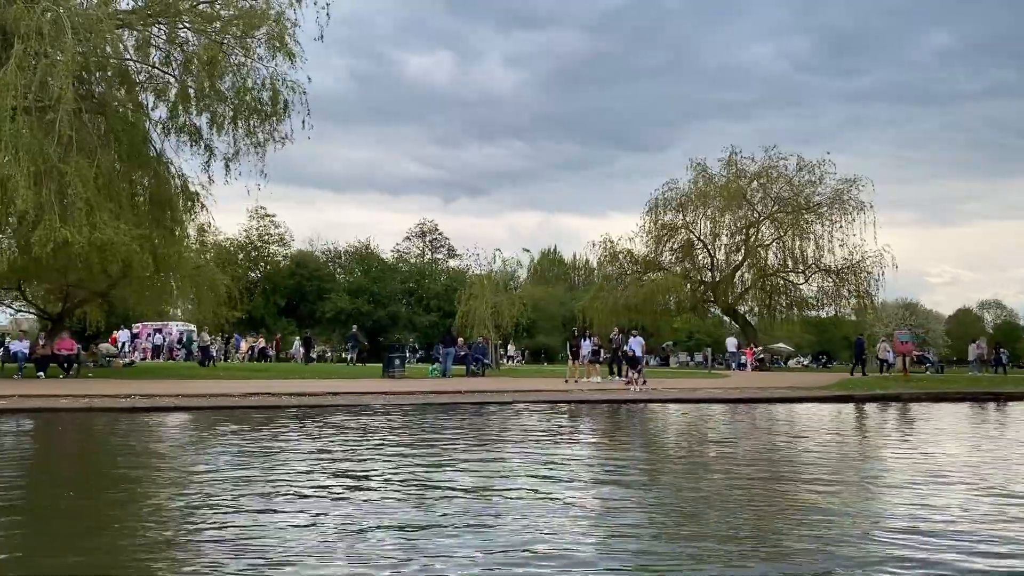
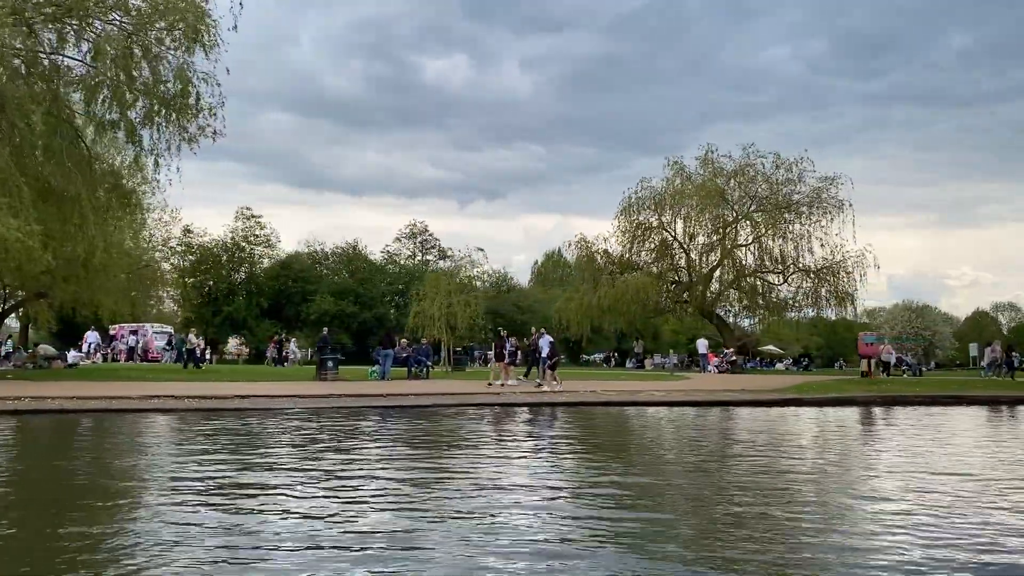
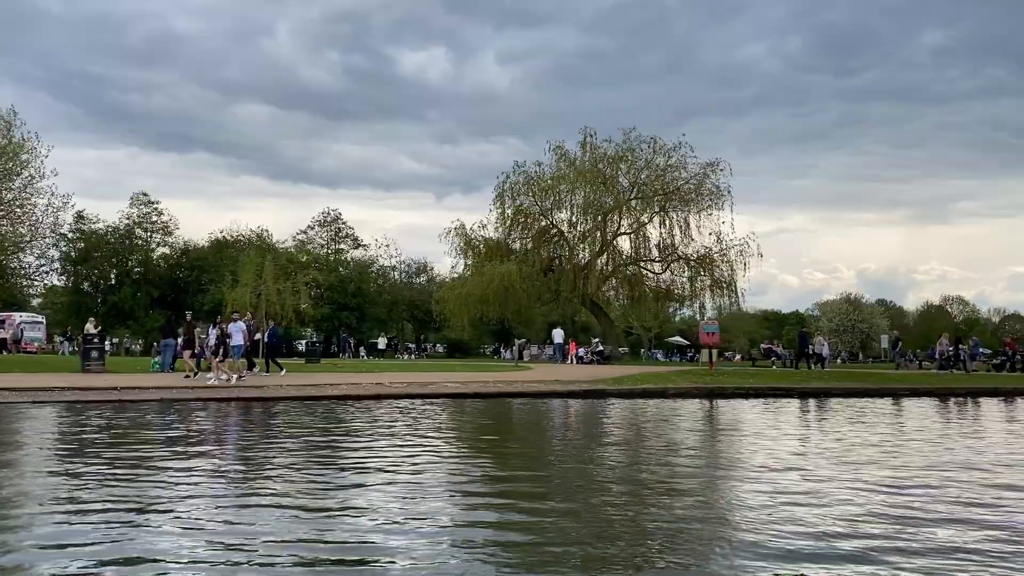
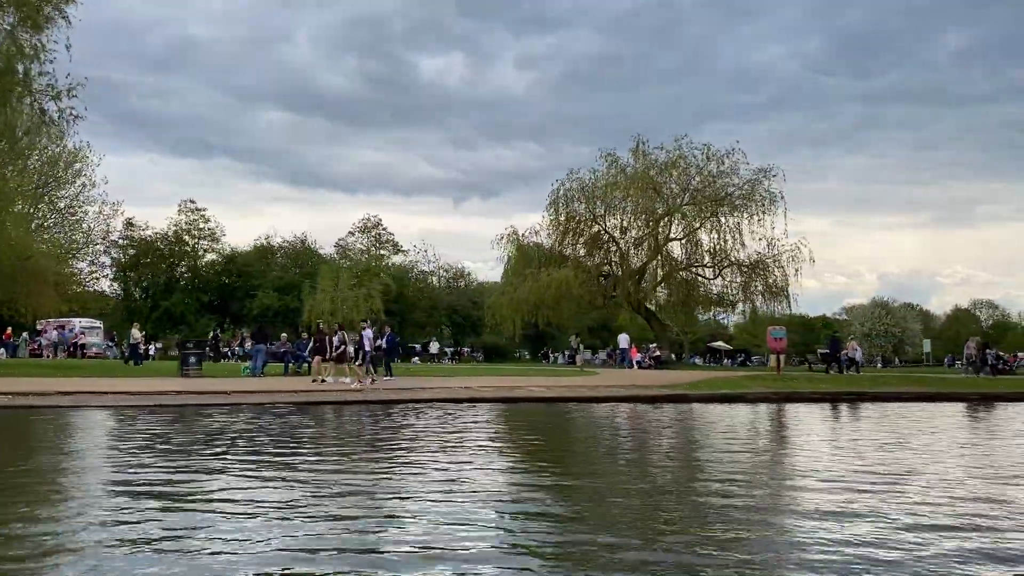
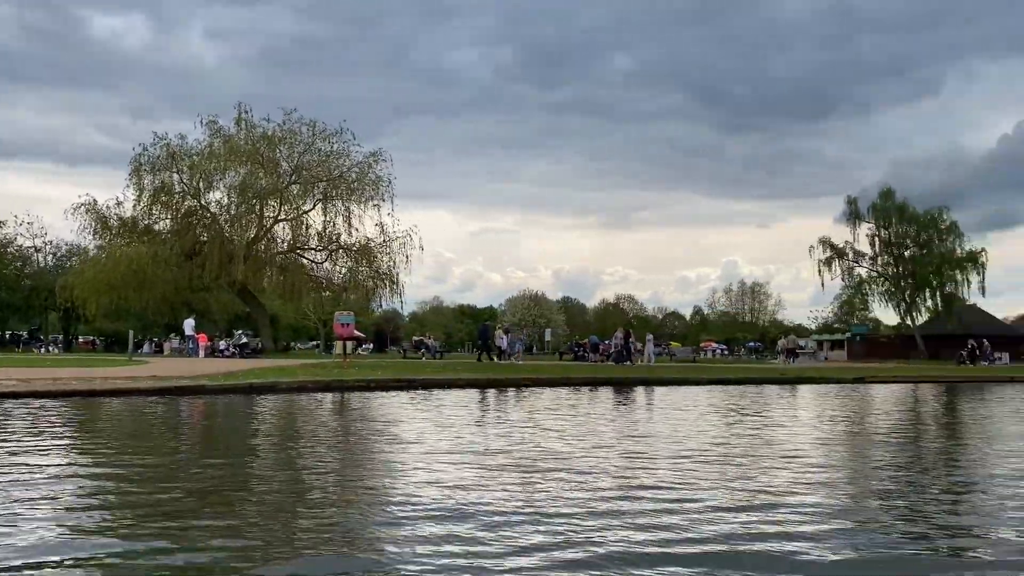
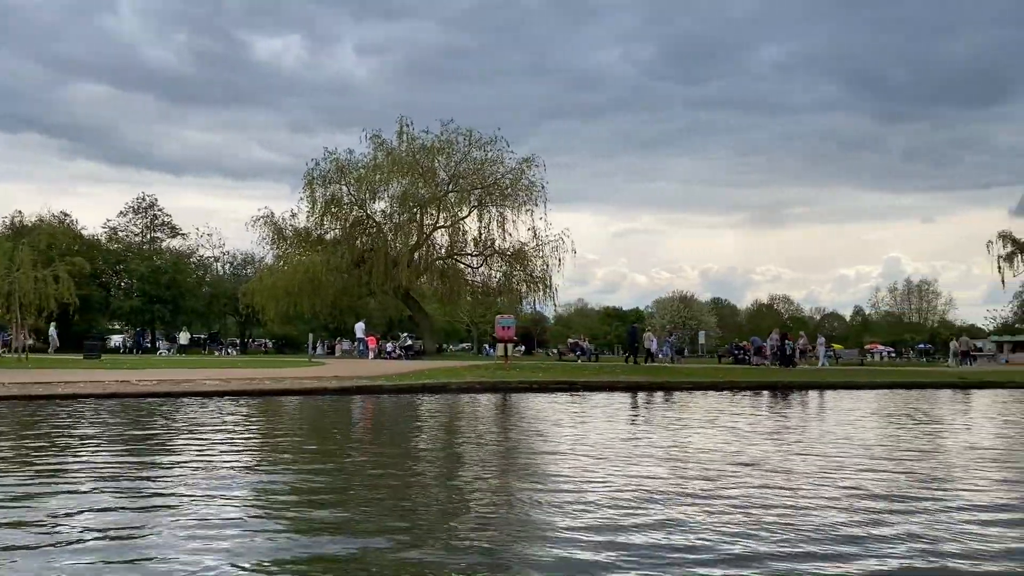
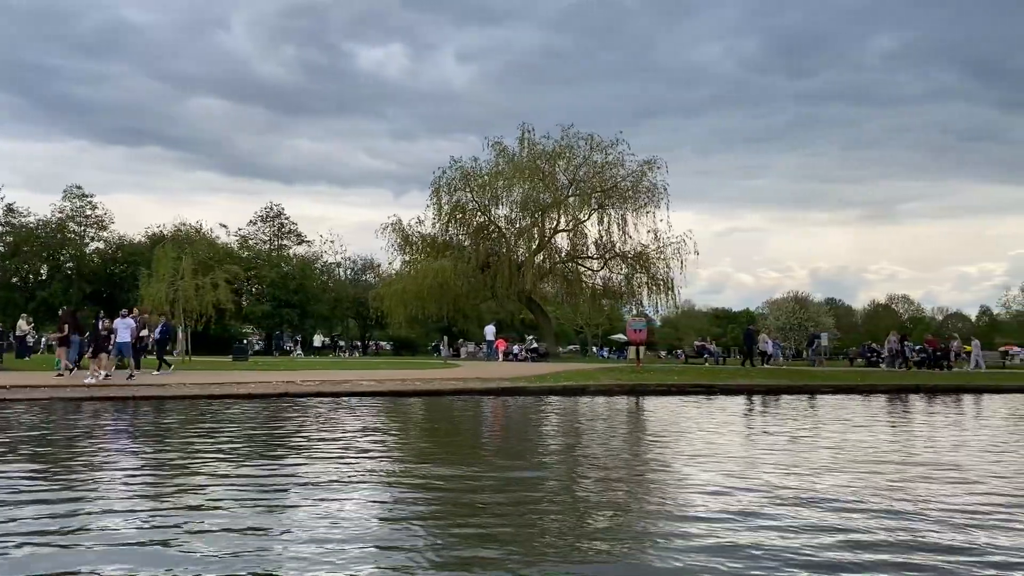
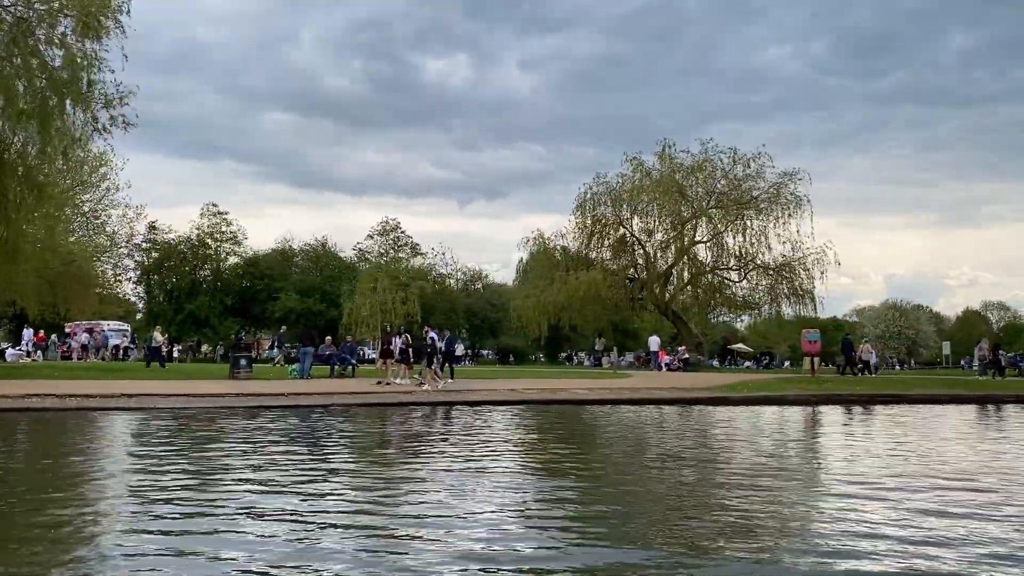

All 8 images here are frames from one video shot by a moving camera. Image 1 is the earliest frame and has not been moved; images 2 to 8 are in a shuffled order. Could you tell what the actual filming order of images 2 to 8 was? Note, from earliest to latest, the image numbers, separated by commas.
2, 8, 4, 3, 7, 6, 5
